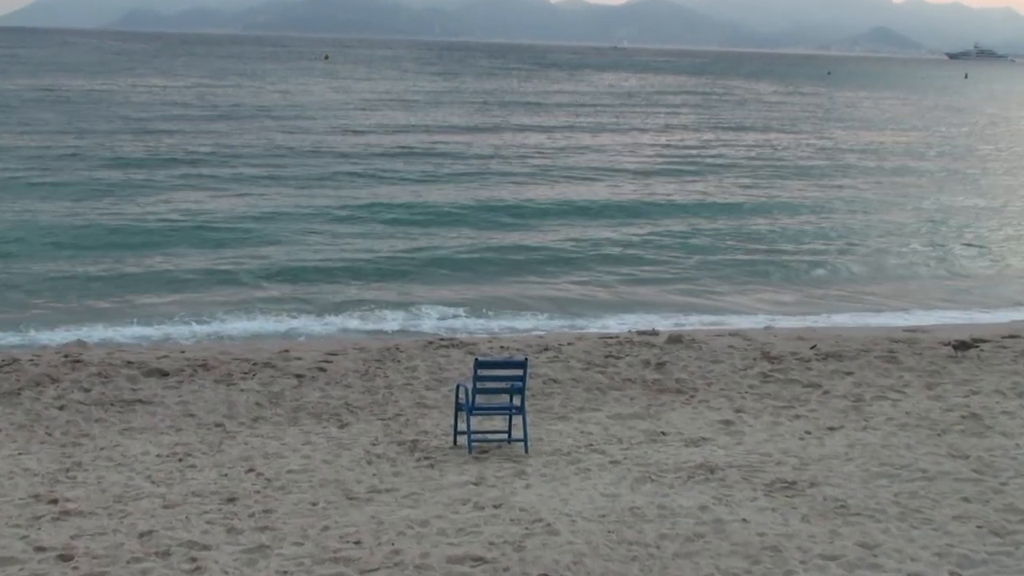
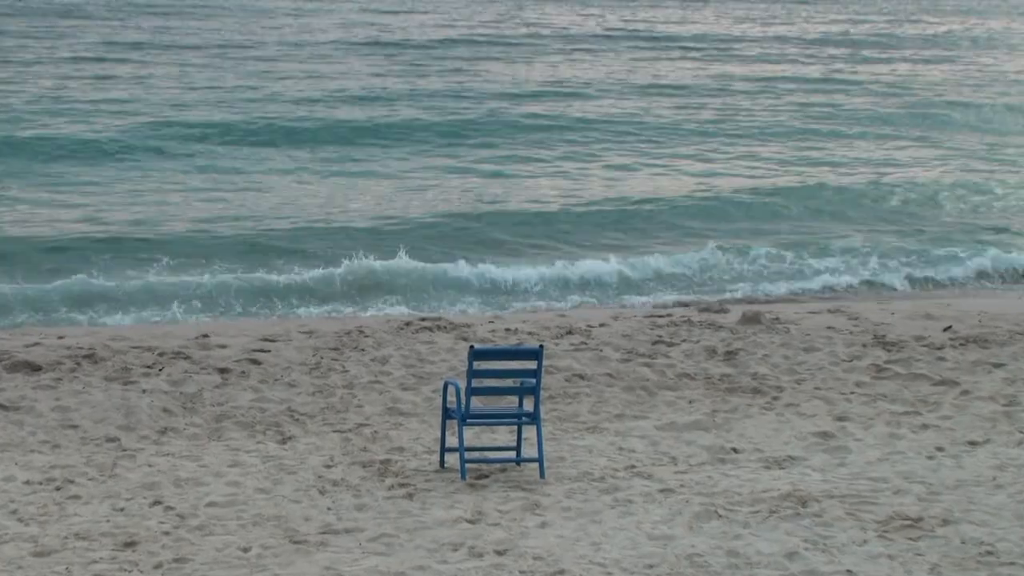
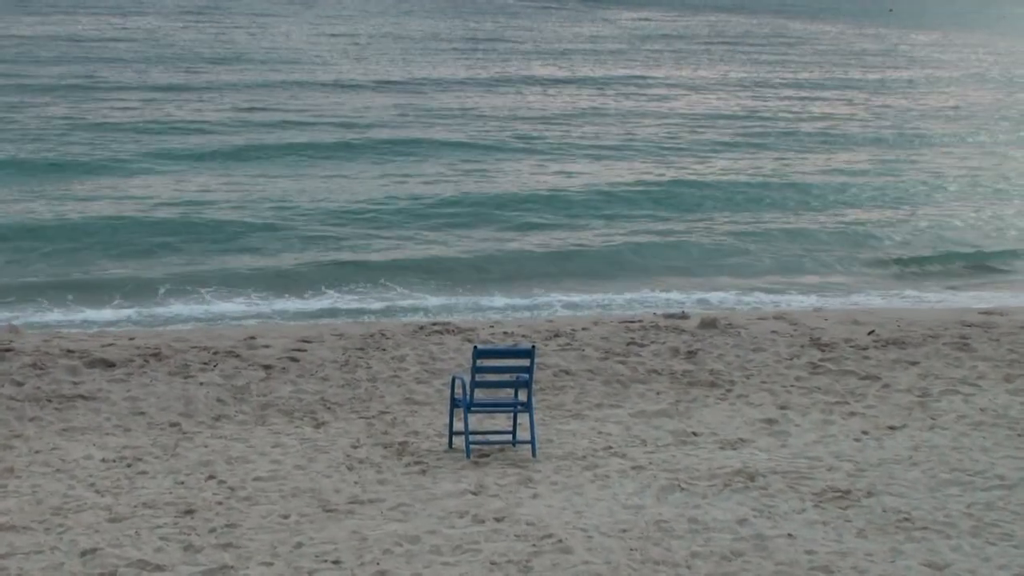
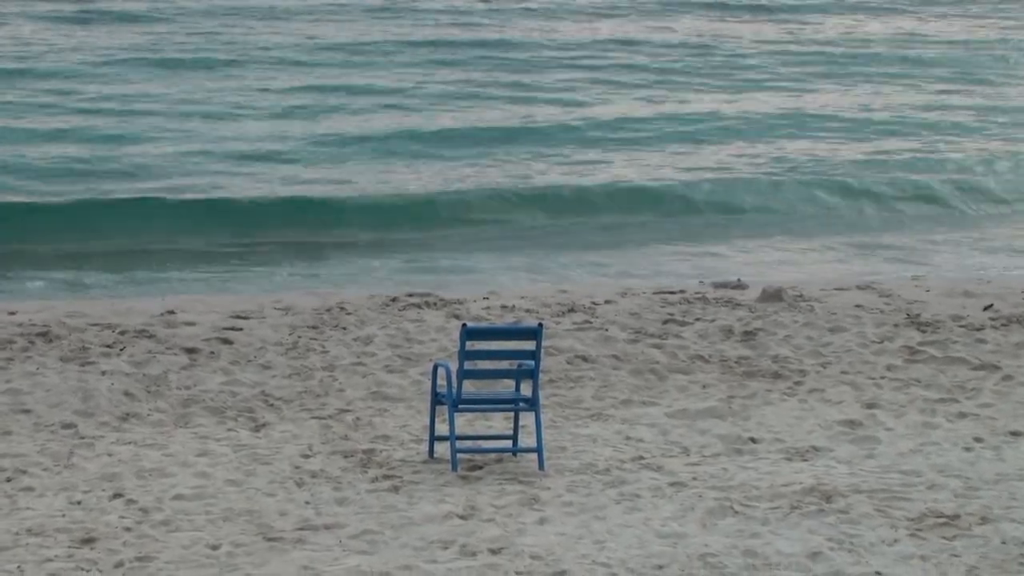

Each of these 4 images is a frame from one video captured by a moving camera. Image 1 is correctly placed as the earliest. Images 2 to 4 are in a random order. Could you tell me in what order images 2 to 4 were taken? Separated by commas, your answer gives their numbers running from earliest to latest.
3, 2, 4
